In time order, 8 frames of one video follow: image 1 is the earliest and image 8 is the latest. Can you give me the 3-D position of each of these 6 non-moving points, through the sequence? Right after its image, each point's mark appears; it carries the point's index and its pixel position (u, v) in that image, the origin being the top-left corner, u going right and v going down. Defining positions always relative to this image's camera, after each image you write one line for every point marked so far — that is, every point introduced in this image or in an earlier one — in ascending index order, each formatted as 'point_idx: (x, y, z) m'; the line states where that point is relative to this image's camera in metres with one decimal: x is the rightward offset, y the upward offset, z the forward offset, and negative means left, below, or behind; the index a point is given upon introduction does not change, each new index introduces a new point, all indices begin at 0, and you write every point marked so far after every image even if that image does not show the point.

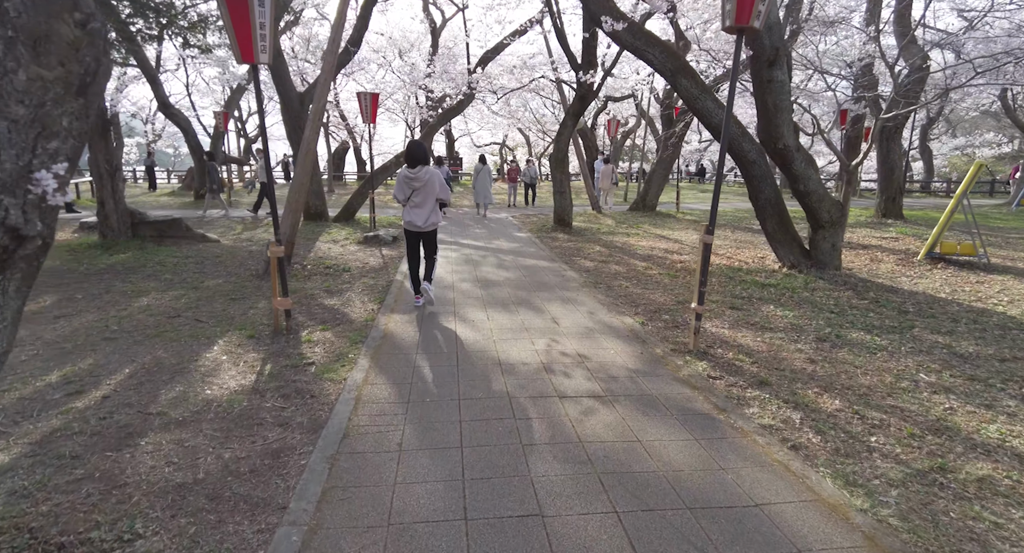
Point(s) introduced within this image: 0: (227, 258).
0: (-4.1, +0.3, +7.8) m
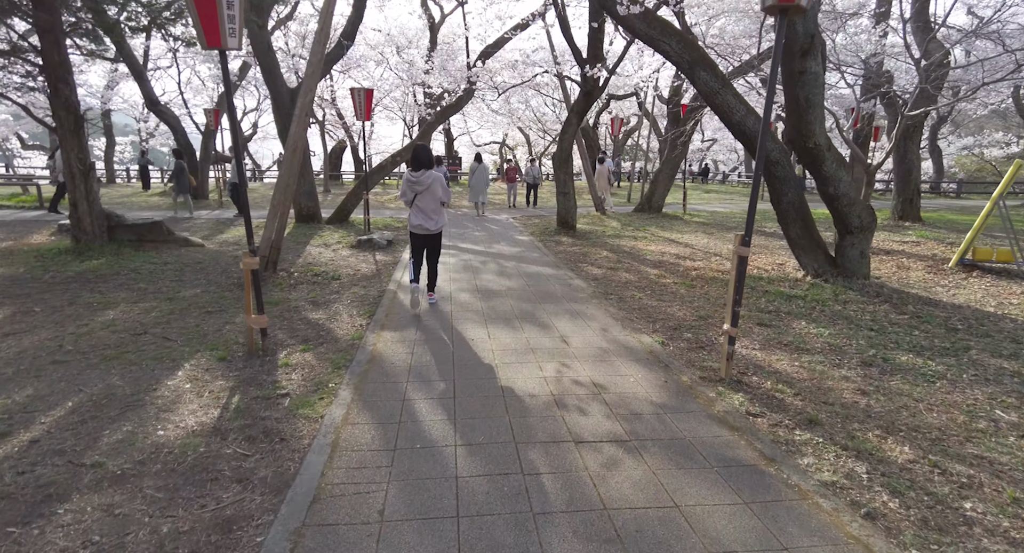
0: (-4.1, +0.2, +7.3) m
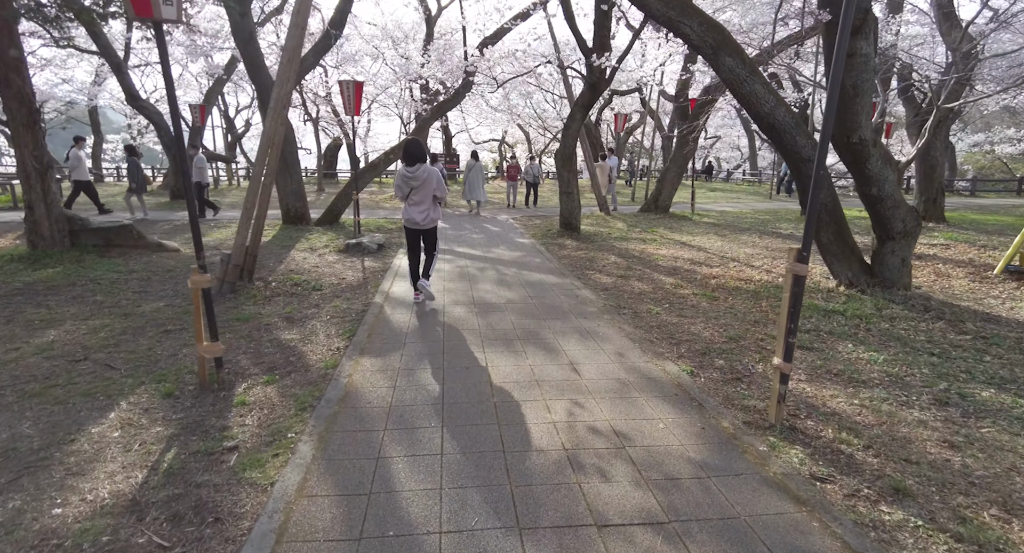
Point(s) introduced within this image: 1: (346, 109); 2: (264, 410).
0: (-4.1, +0.1, +6.7) m
1: (-2.9, +3.0, +9.7) m
2: (-1.4, -0.8, +3.1) m
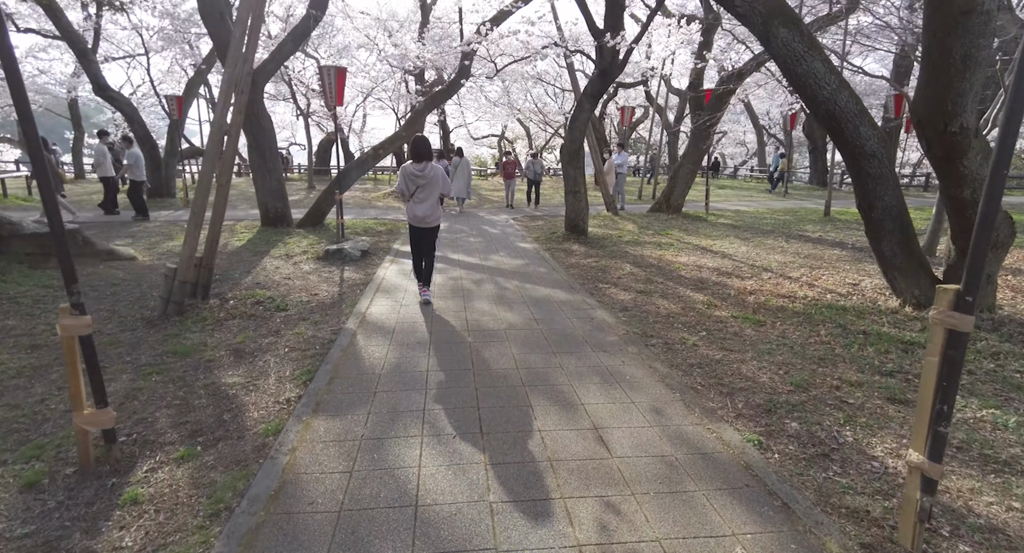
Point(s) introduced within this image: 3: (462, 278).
0: (-4.0, -0.1, +5.7) m
1: (-2.9, +2.8, +8.7) m
2: (-1.4, -0.9, +2.2) m
3: (-0.6, 0.0, +6.4) m
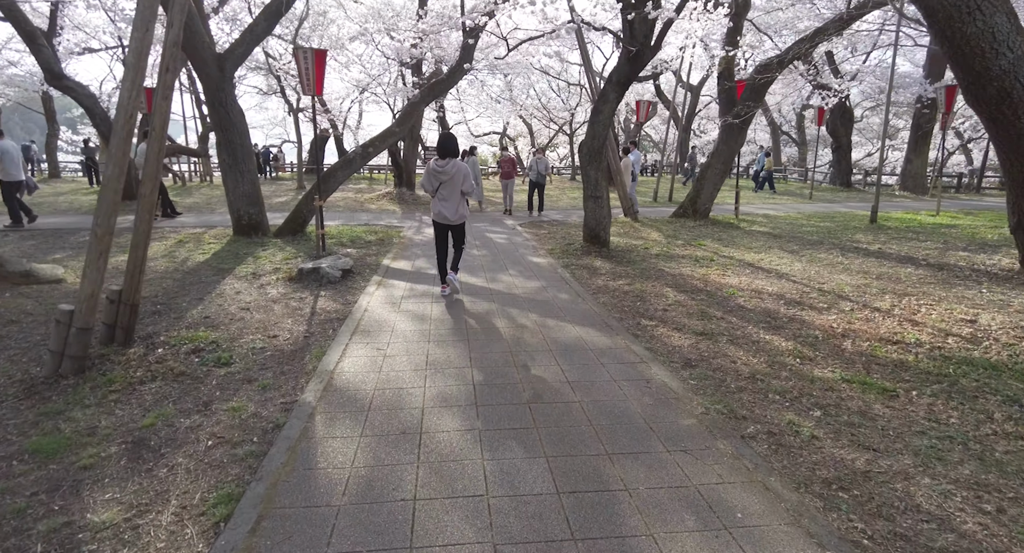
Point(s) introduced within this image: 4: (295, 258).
0: (-3.9, -0.4, +4.4) m
1: (-2.7, +2.5, +7.3) m
2: (-1.2, -1.2, +0.8) m
3: (-0.4, -0.3, +5.0) m
4: (-3.0, +0.3, +7.6) m
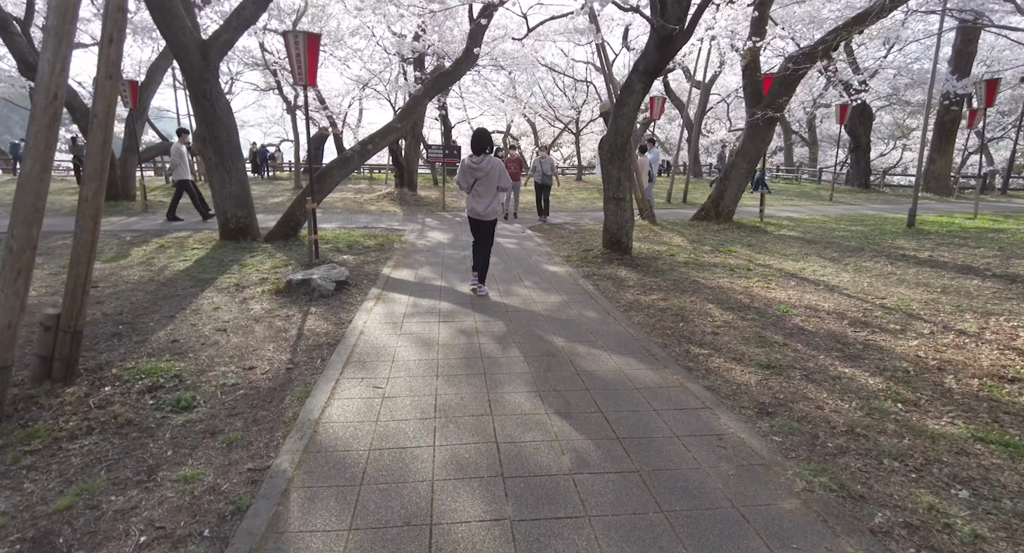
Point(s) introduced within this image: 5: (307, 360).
0: (-3.7, -0.5, +3.6) m
1: (-2.6, +2.4, +6.6) m
2: (-1.1, -1.4, +0.1) m
3: (-0.3, -0.4, +4.3) m
4: (-2.8, +0.1, +6.8) m
5: (-1.4, -0.6, +3.9) m
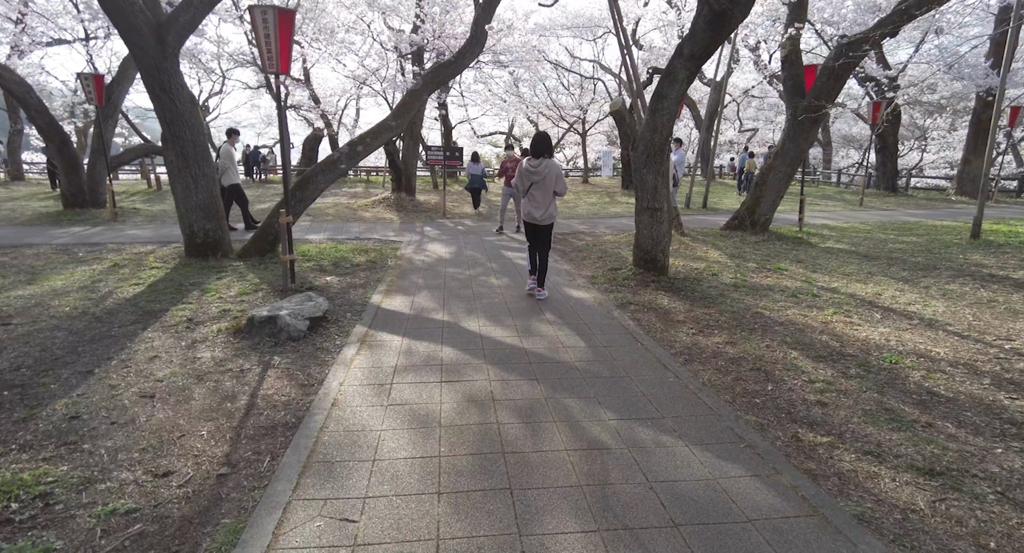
0: (-3.5, -0.8, +2.4) m
1: (-2.4, +2.1, +5.4) m
2: (-0.9, -1.6, -1.1) m
3: (-0.1, -0.7, +3.1) m
4: (-2.7, -0.1, +5.6) m
5: (-1.2, -0.9, +2.7) m
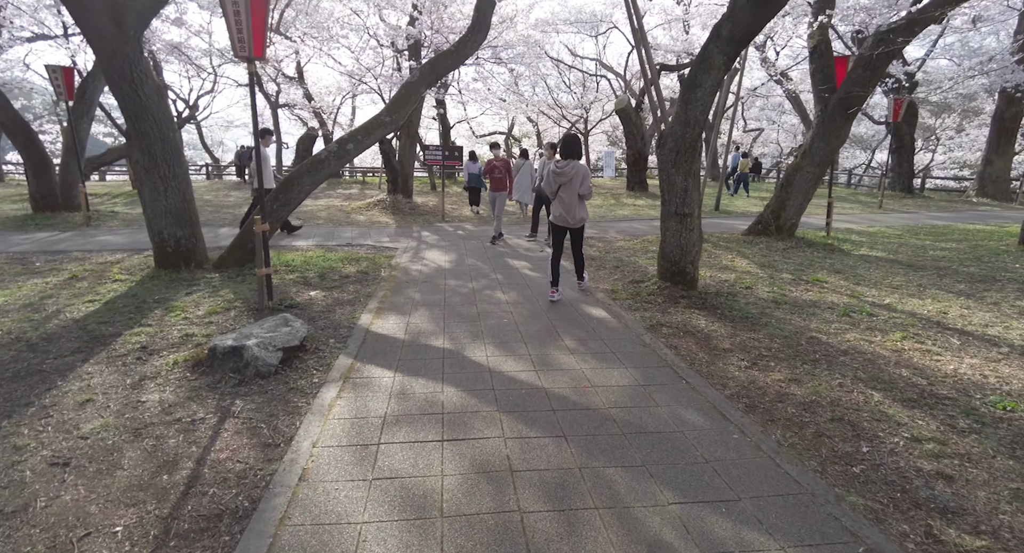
0: (-3.4, -0.9, +1.7) m
1: (-2.3, +2.0, +4.6) m
2: (-0.8, -1.8, -1.9) m
3: (0.0, -0.9, +2.3) m
4: (-2.6, -0.3, +4.9) m
5: (-1.1, -1.0, +1.9) m
